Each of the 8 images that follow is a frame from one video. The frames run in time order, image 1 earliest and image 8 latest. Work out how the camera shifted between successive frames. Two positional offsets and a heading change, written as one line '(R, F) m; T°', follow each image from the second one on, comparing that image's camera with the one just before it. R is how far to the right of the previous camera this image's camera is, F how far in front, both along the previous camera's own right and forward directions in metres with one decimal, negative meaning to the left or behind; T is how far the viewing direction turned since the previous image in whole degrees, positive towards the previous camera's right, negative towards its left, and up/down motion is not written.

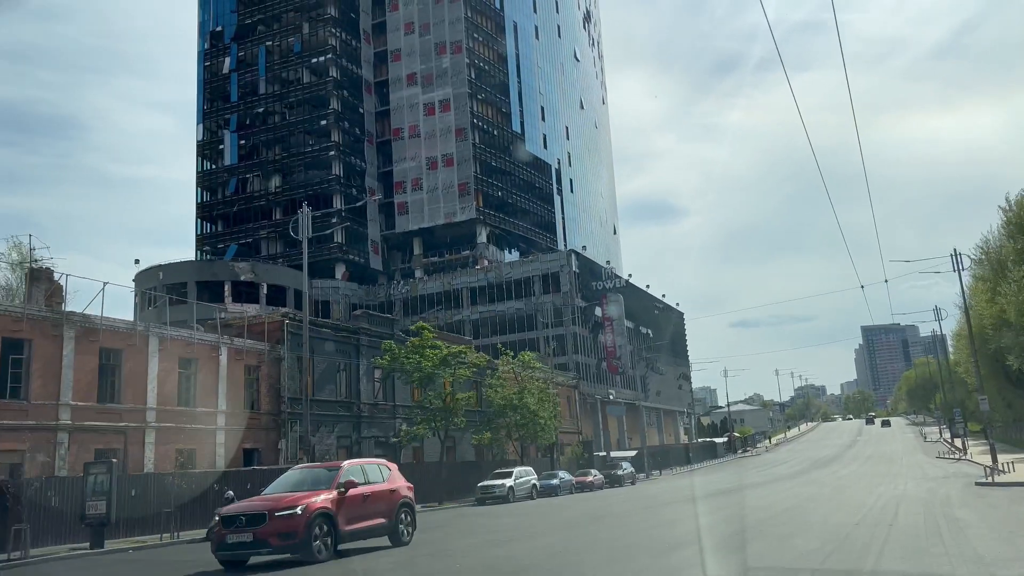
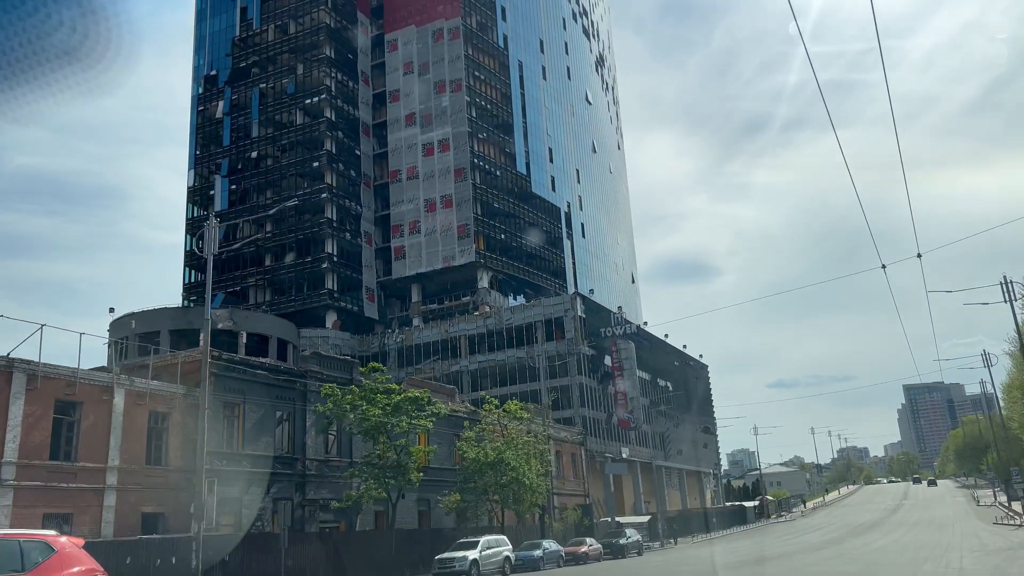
(+3.8, +8.1) m; -2°
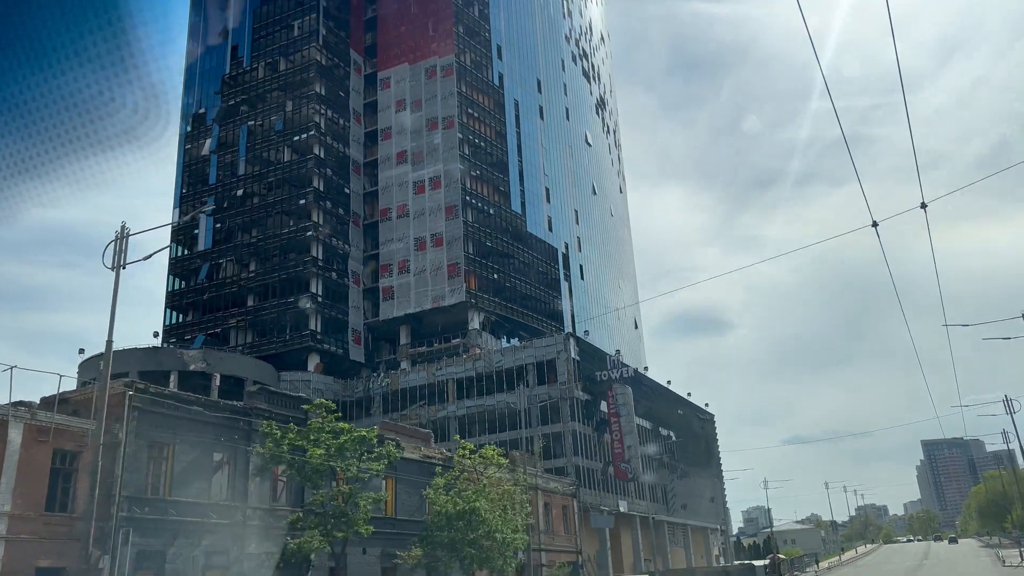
(+2.4, +4.8) m; -1°
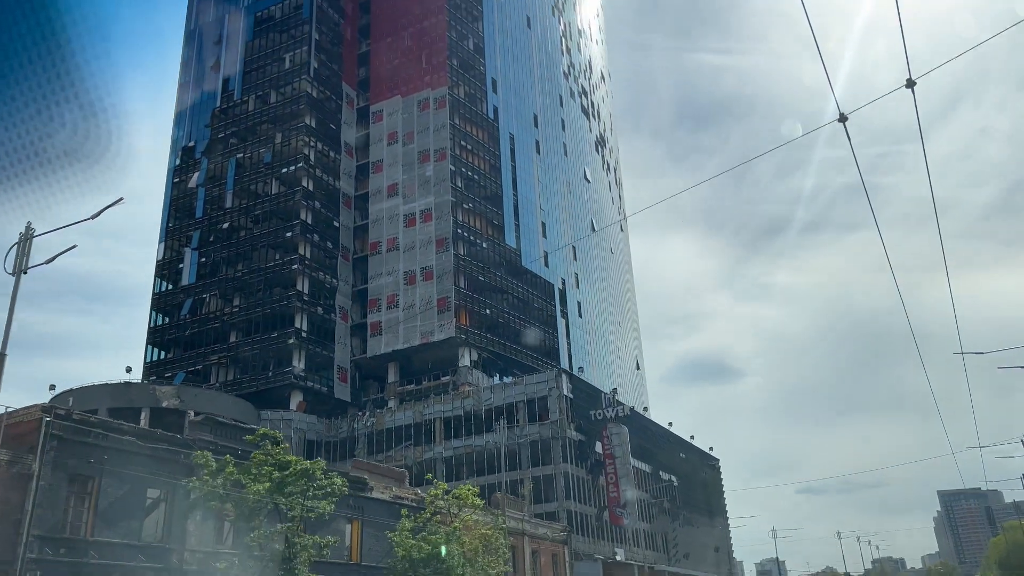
(+2.1, +3.8) m; -1°
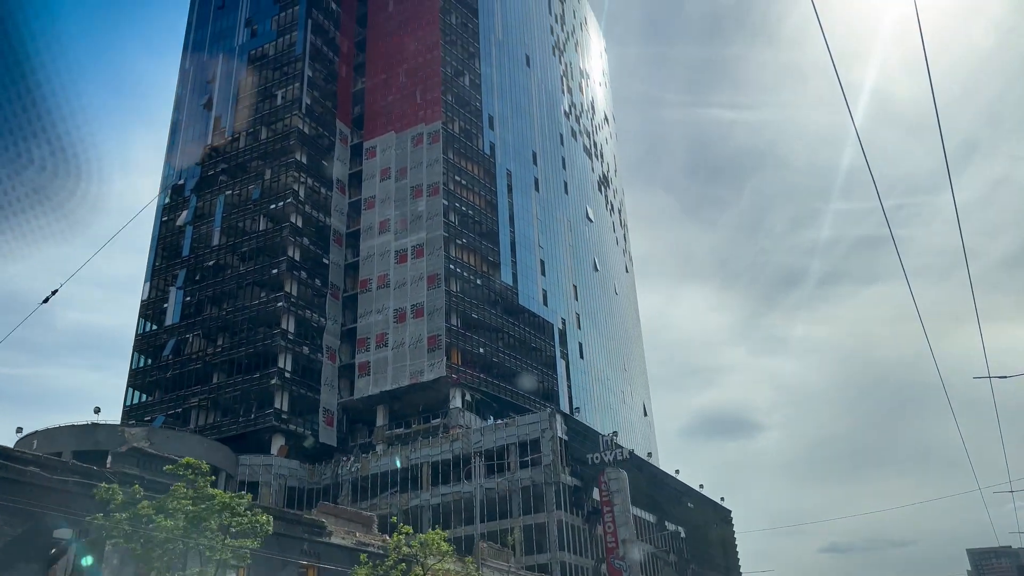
(+2.6, +4.4) m; -1°
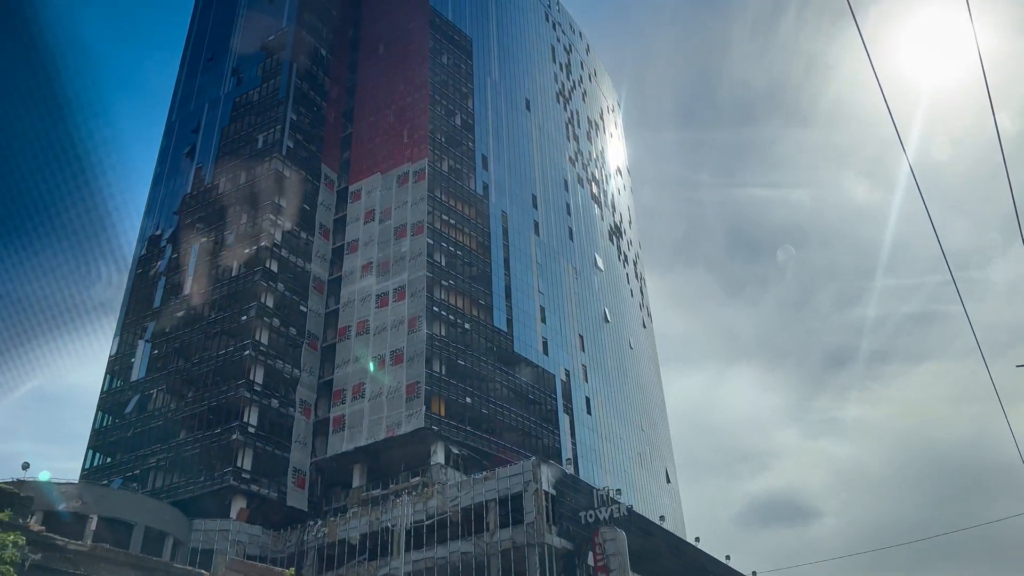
(+5.7, +9.3) m; -3°
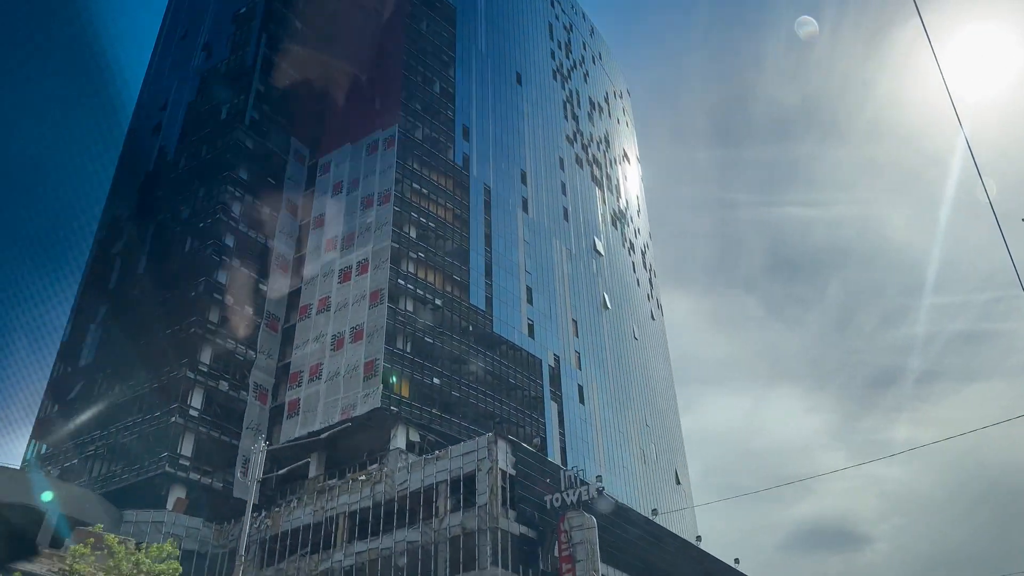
(+6.5, +8.9) m; -3°
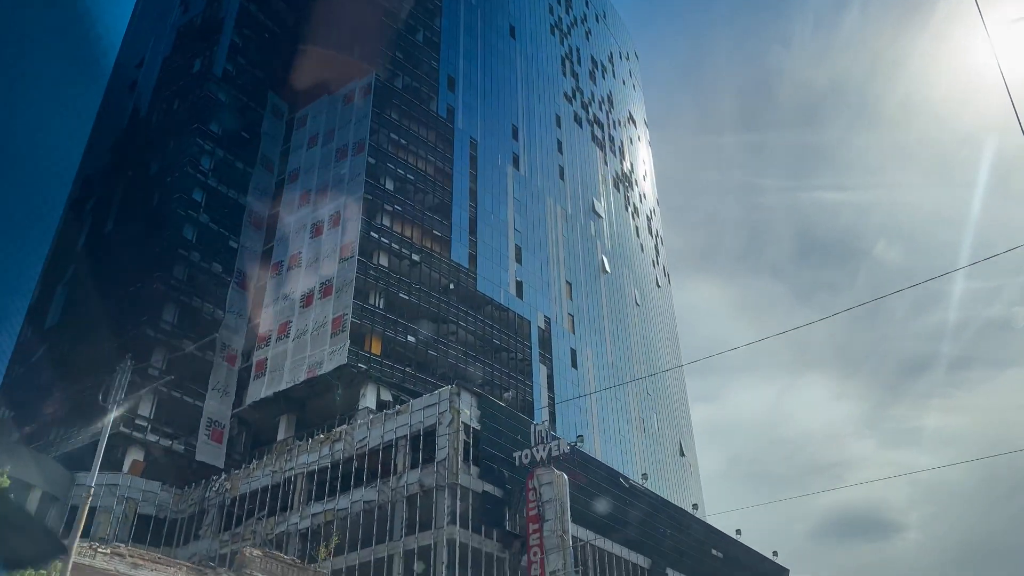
(+4.3, +5.2) m; -2°
